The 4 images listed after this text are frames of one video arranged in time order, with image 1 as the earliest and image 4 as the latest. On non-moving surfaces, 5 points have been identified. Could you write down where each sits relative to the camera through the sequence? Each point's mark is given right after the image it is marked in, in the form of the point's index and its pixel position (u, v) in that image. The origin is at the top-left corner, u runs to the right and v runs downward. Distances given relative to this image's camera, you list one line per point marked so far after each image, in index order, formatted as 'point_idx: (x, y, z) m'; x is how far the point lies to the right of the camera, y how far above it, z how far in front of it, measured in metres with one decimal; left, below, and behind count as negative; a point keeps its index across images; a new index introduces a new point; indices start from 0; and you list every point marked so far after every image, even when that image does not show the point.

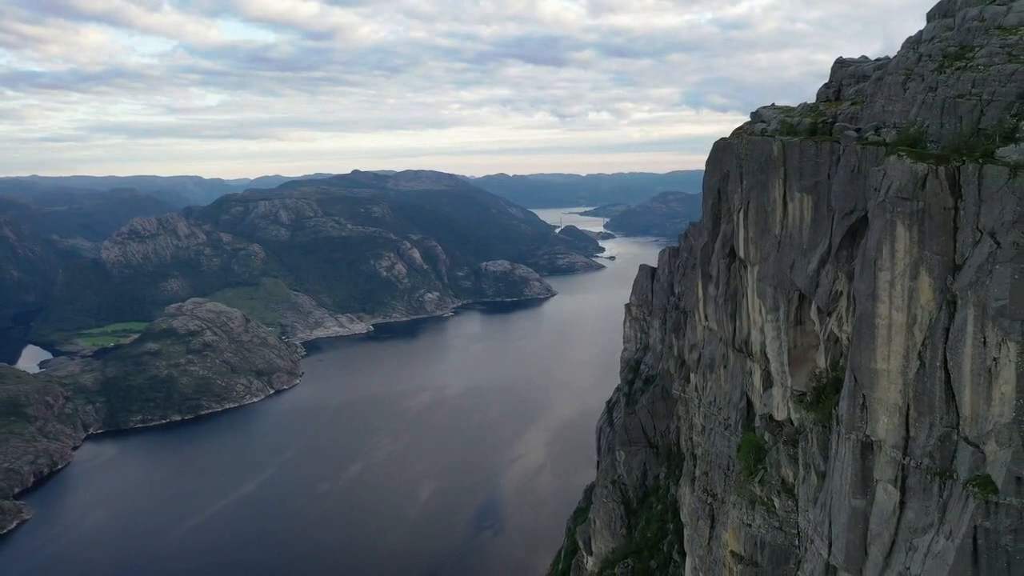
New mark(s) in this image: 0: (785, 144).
0: (+6.7, +3.6, +17.4) m
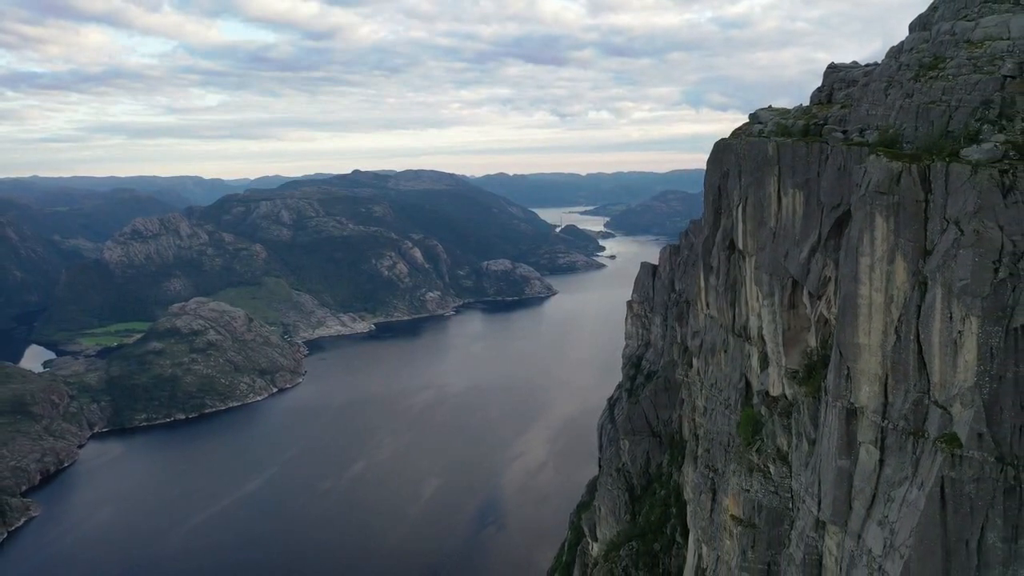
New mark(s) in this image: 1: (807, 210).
0: (+7.1, +3.8, +18.7) m
1: (+7.5, +2.0, +17.8) m
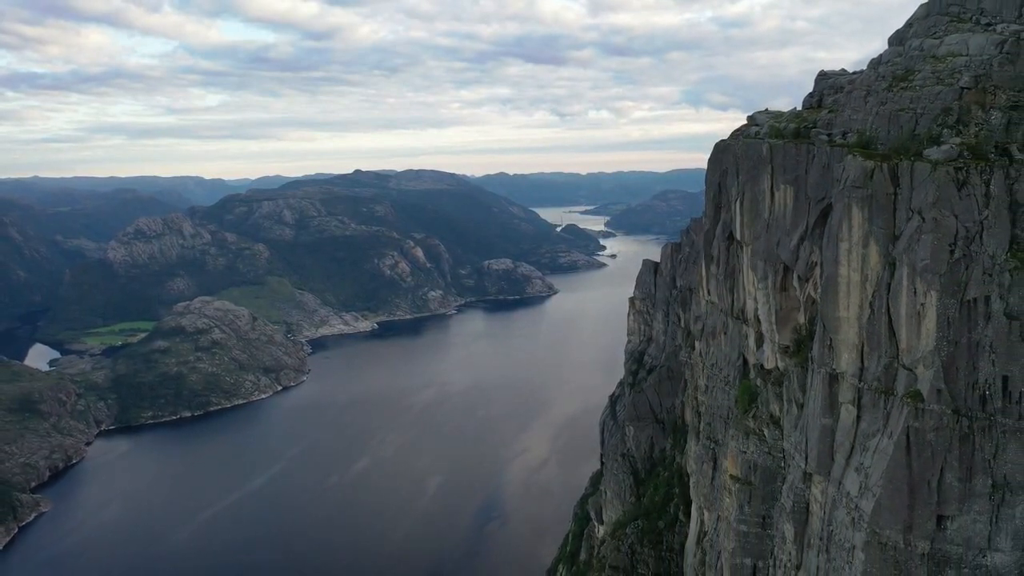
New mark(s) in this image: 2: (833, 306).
0: (+7.7, +4.2, +20.6) m
1: (+8.0, +2.4, +19.6) m
2: (+7.8, -0.5, +16.8) m
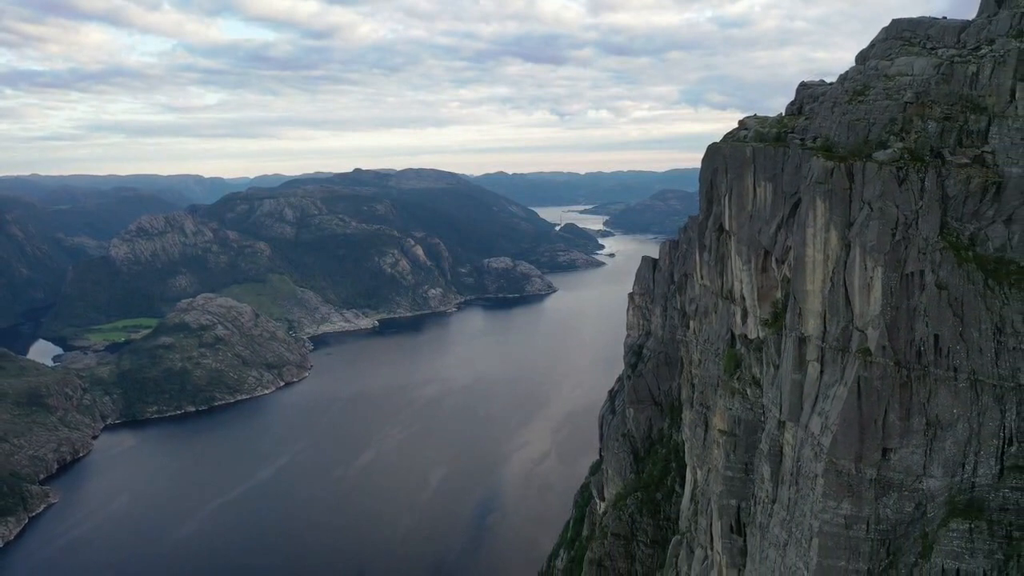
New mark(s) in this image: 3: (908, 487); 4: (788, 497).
0: (+8.3, +4.7, +23.5) m
1: (+8.6, +2.9, +22.5) m
2: (+8.3, 0.0, +19.7) m
3: (+9.9, -5.0, +17.3) m
4: (+7.9, -6.1, +19.8) m
